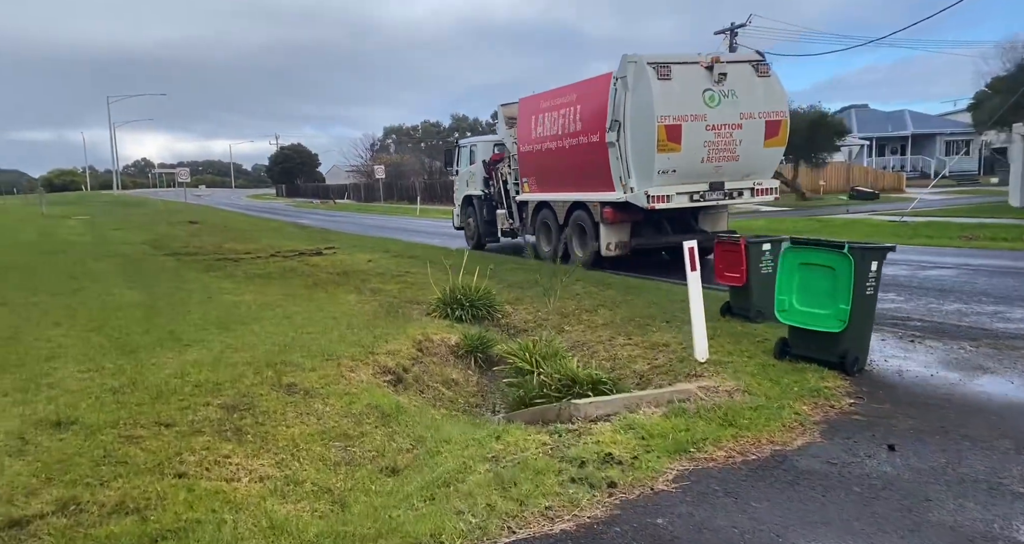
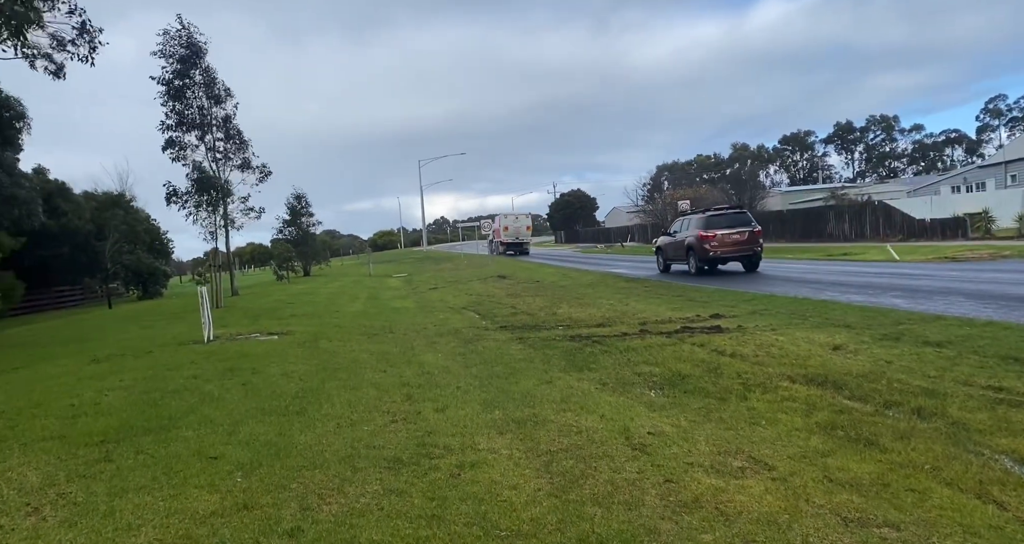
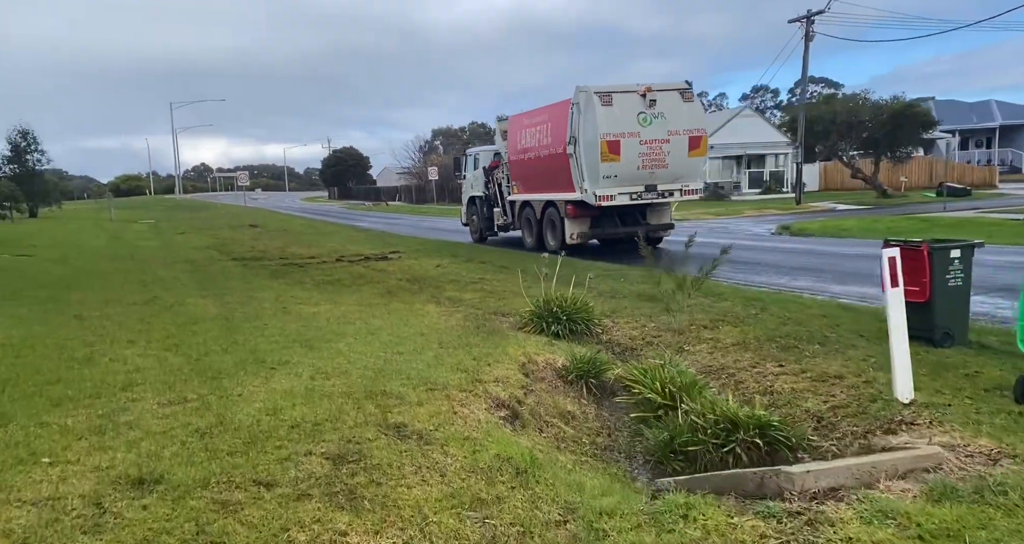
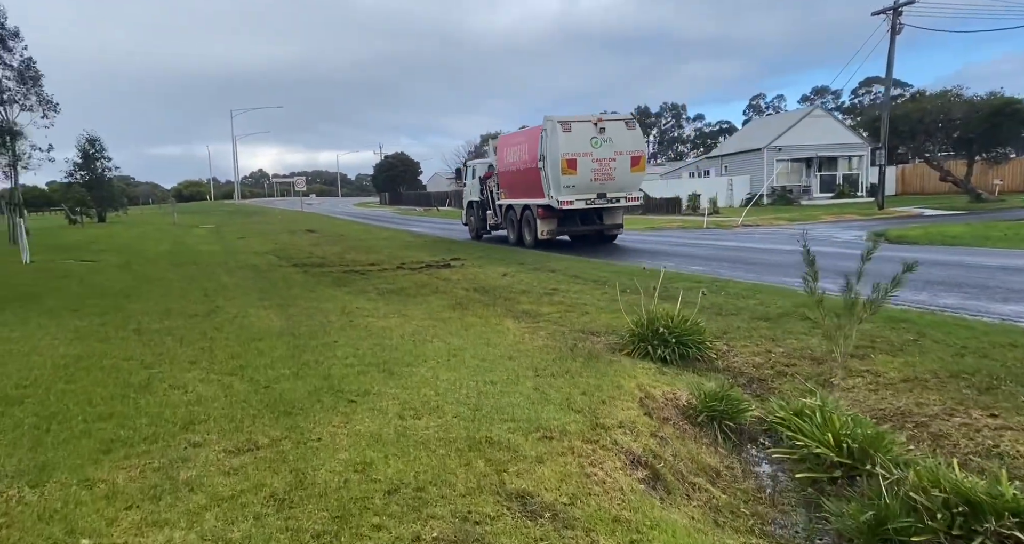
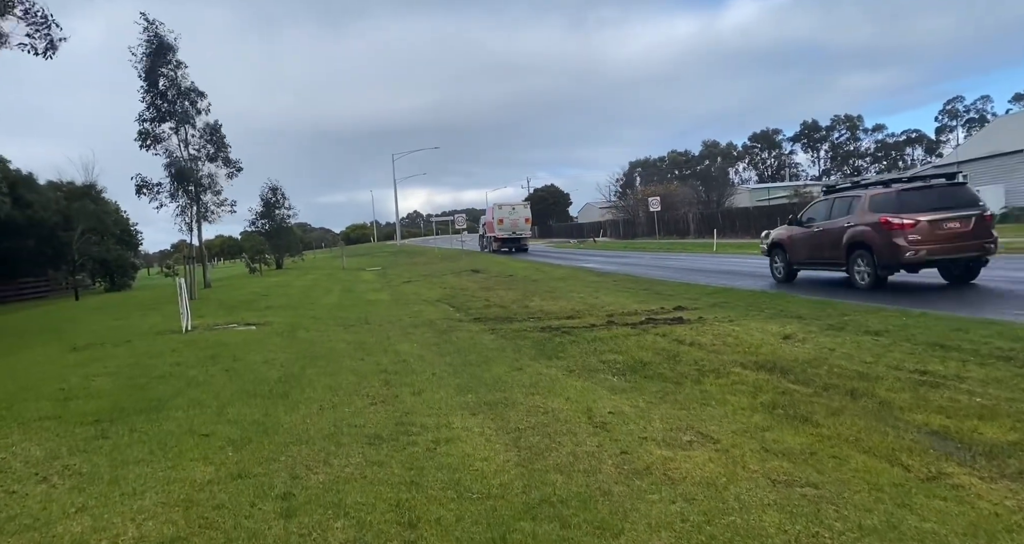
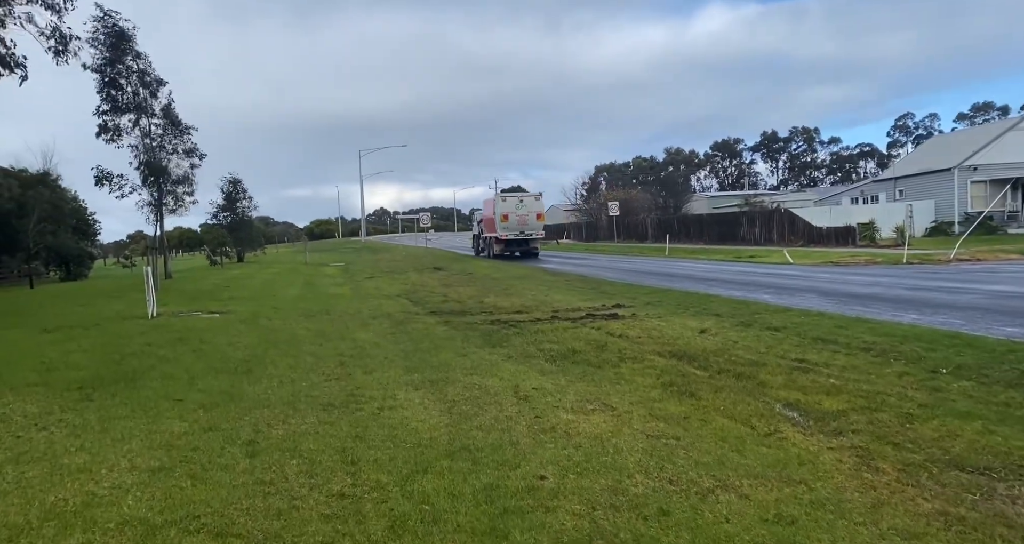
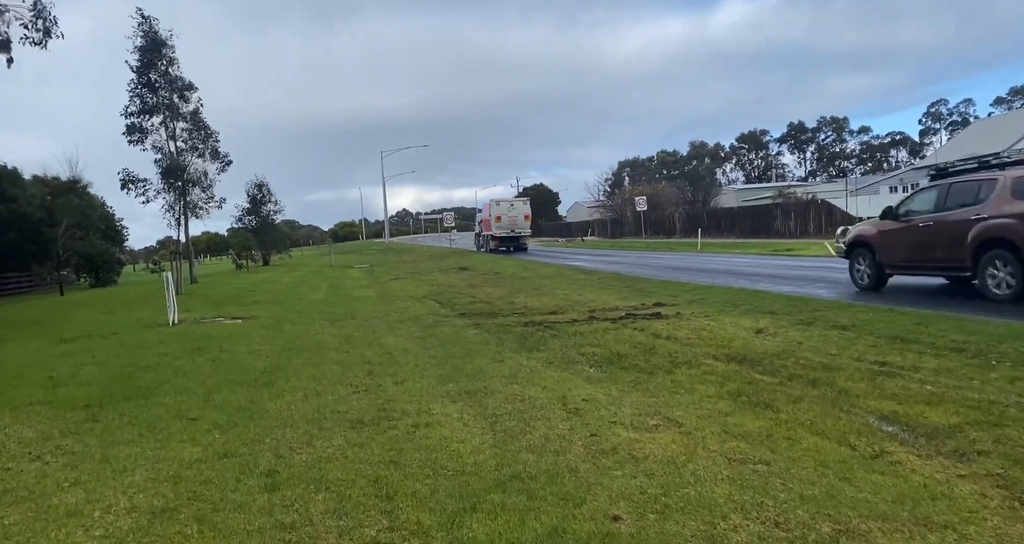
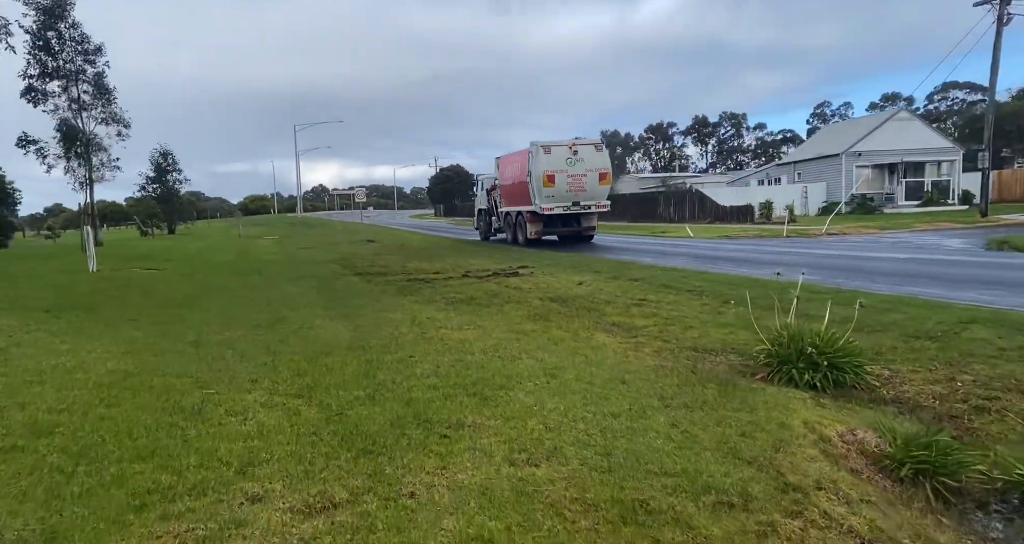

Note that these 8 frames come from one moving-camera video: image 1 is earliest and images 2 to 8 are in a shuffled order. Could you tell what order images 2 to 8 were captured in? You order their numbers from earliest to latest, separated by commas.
3, 4, 8, 6, 7, 5, 2
